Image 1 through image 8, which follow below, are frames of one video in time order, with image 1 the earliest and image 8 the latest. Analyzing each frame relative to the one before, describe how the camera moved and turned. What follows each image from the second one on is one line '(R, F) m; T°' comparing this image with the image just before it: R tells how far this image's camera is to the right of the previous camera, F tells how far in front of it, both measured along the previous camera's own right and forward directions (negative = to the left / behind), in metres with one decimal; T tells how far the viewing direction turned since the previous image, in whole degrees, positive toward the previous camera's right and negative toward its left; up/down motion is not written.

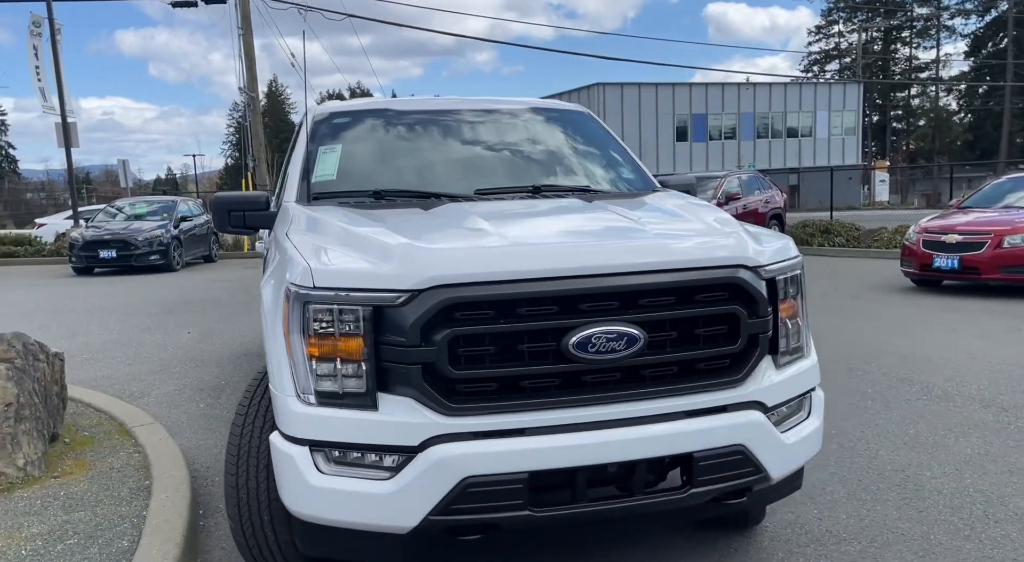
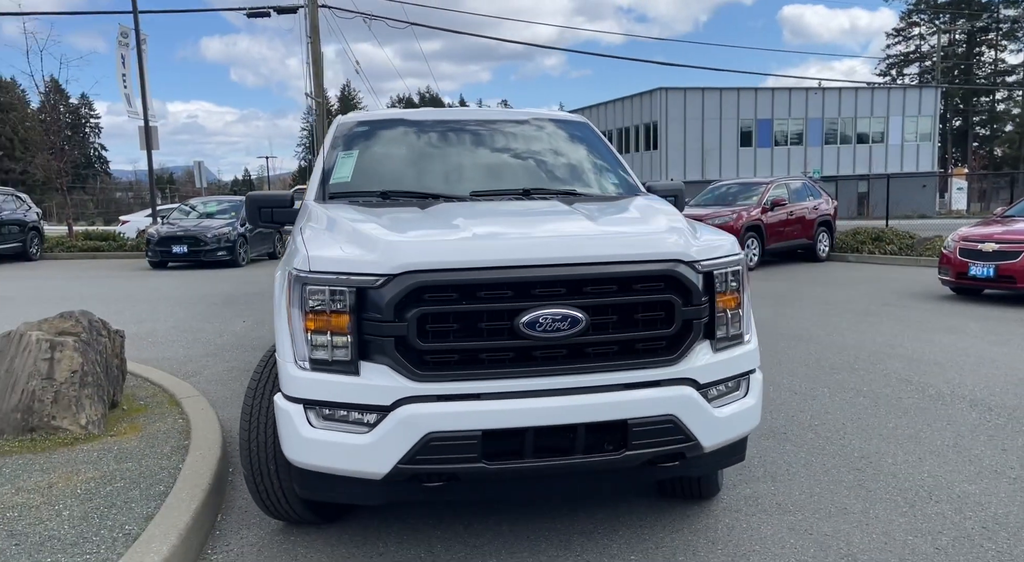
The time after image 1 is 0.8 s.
(+0.4, -0.4) m; -5°
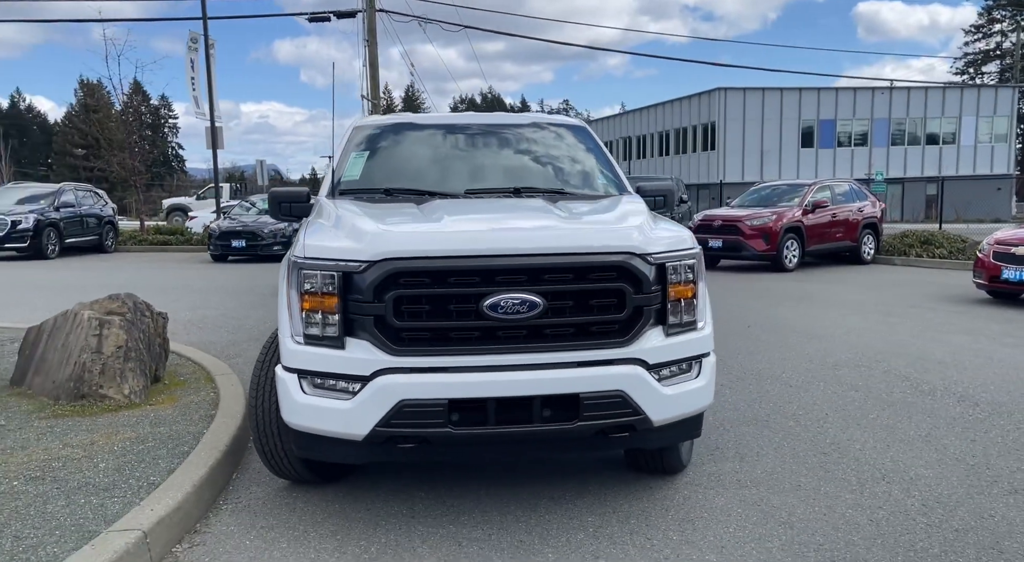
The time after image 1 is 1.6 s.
(+0.4, -0.3) m; -4°
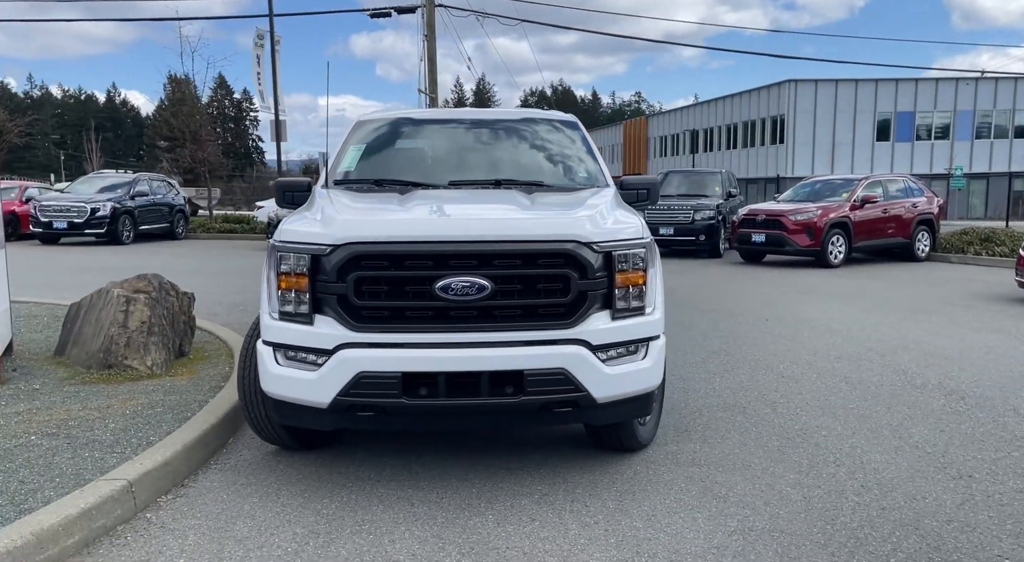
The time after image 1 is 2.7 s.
(+0.5, -0.2) m; -5°
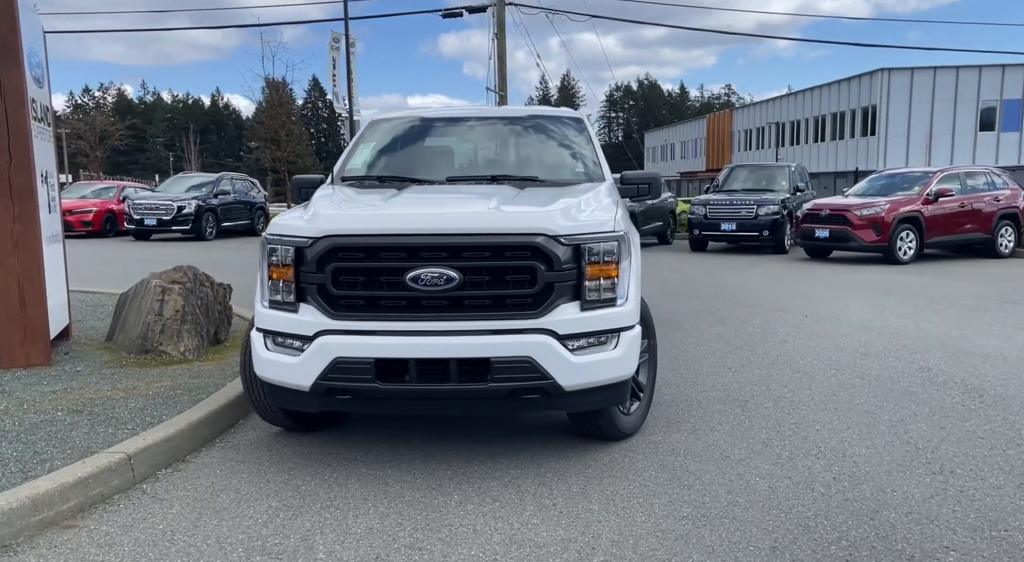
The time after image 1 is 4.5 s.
(+0.5, -0.1) m; -6°
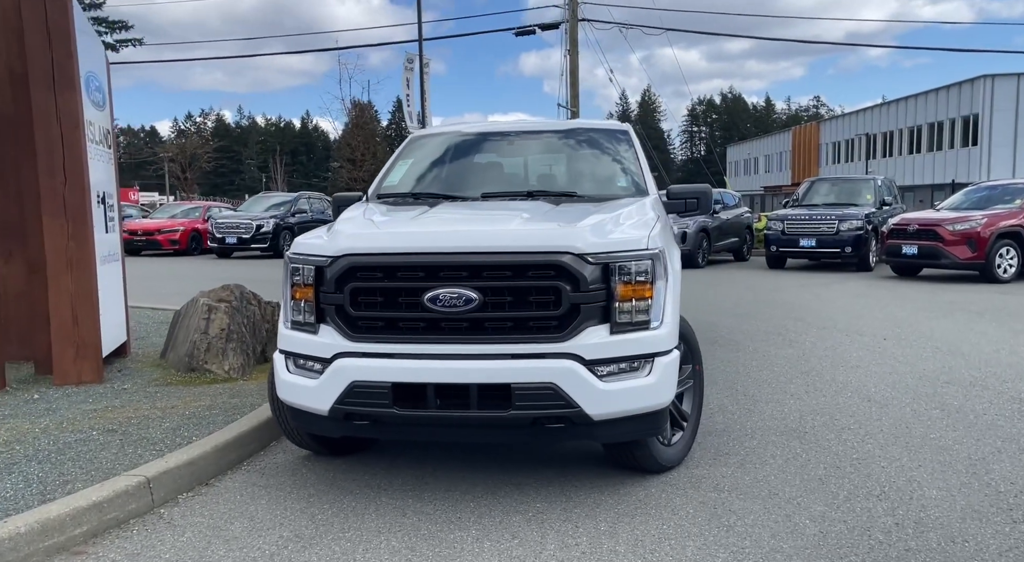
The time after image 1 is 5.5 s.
(+0.2, +0.2) m; -6°
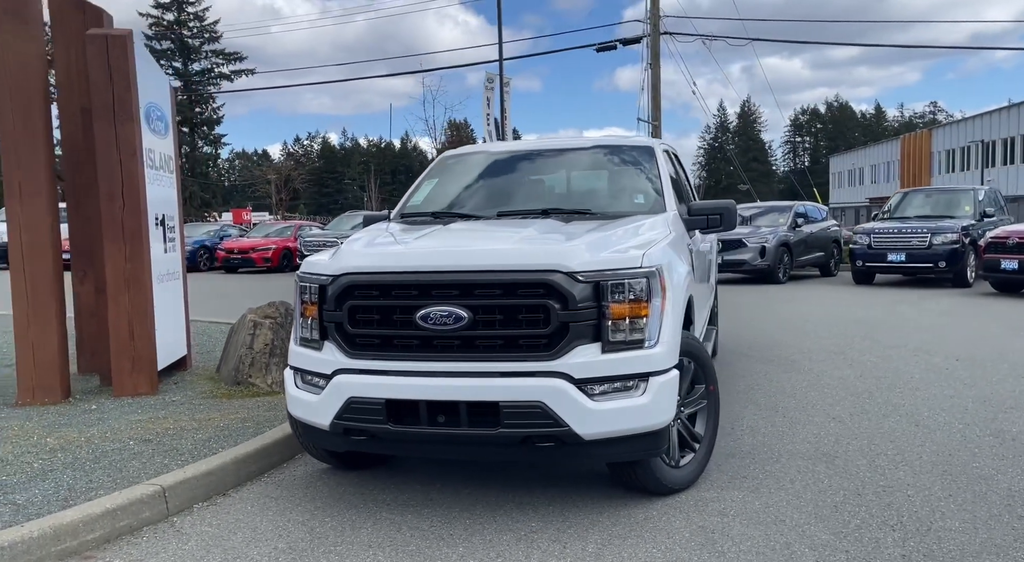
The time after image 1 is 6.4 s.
(+0.4, 0.0) m; -7°
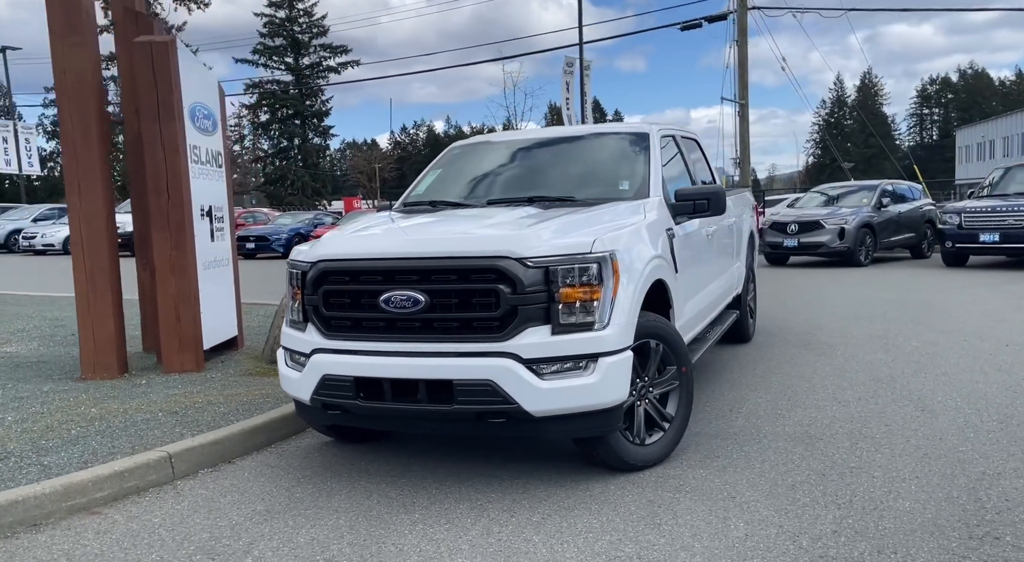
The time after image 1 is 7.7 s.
(+0.6, -0.1) m; -7°
